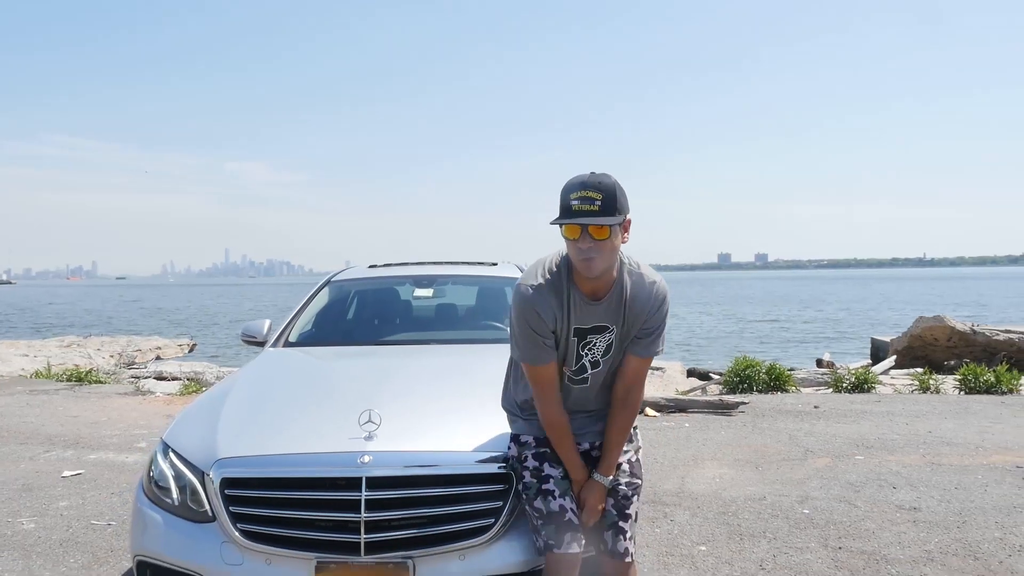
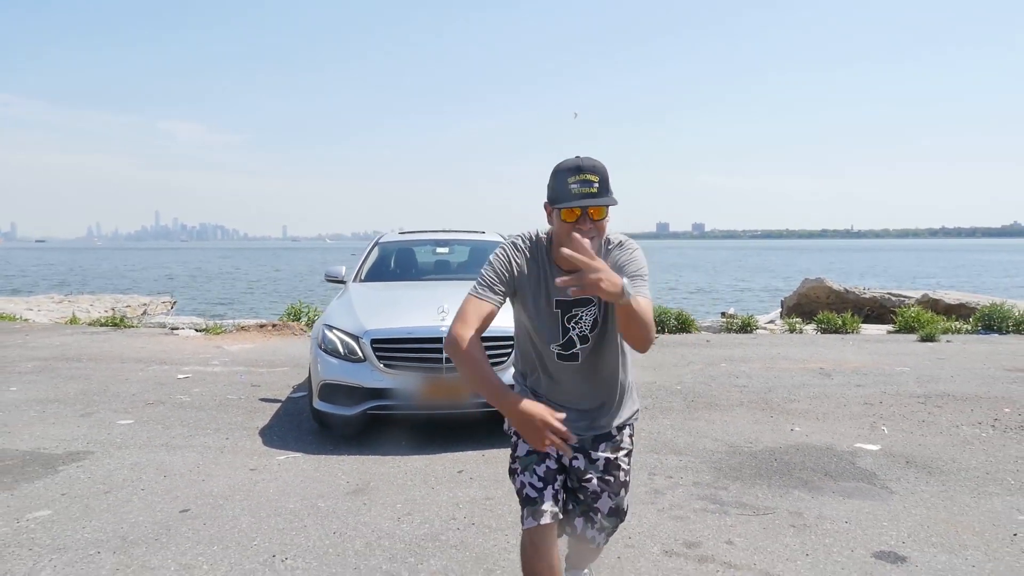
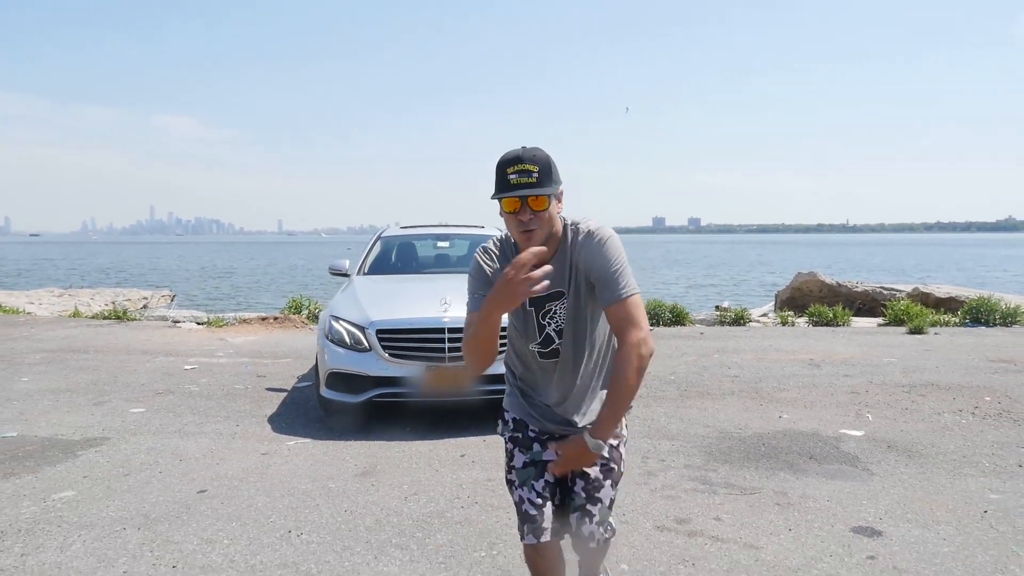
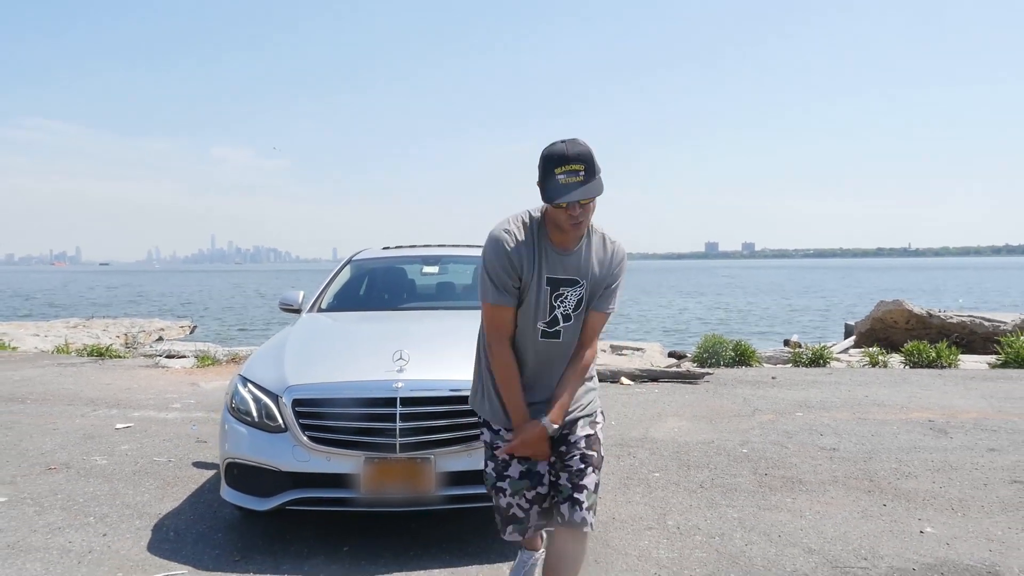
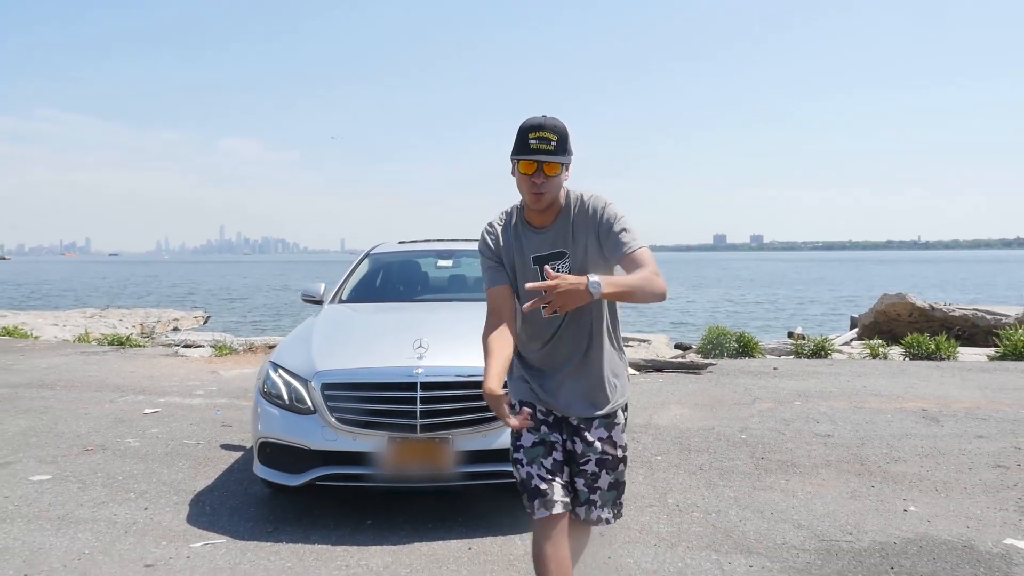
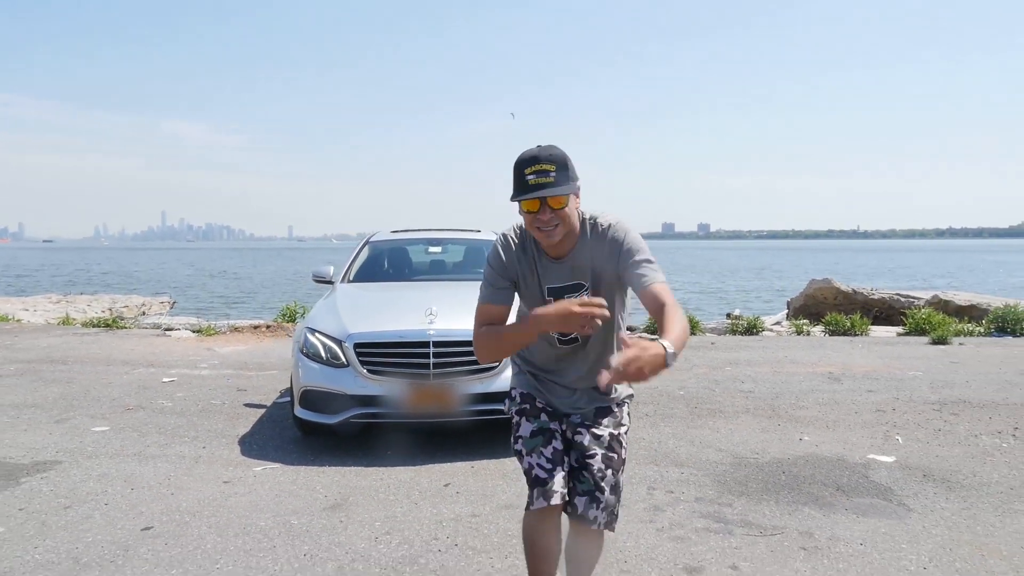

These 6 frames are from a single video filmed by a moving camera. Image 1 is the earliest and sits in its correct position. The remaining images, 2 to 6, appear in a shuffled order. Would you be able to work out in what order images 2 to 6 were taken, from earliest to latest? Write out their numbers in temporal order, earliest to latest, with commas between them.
4, 5, 6, 2, 3
